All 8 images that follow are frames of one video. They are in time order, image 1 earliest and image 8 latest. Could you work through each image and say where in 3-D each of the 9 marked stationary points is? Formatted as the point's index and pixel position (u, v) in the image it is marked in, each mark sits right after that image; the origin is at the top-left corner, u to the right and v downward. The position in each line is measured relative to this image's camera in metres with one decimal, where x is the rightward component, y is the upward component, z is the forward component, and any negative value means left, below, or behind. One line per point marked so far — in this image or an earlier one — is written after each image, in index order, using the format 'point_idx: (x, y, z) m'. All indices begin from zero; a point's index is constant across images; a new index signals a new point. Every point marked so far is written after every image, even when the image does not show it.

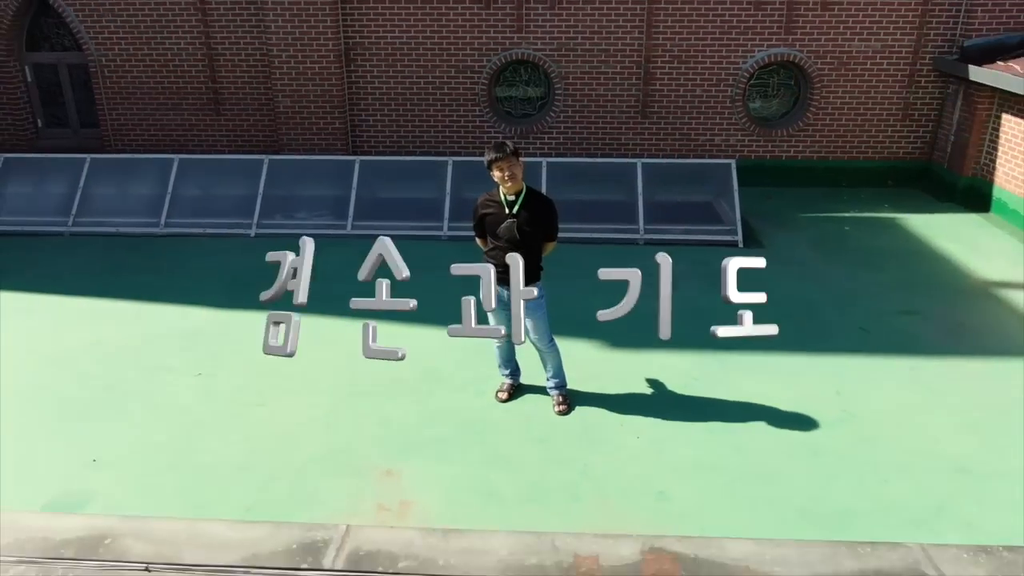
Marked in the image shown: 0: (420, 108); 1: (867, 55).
0: (-1.1, +2.1, +9.2) m
1: (+3.9, +2.6, +8.7) m
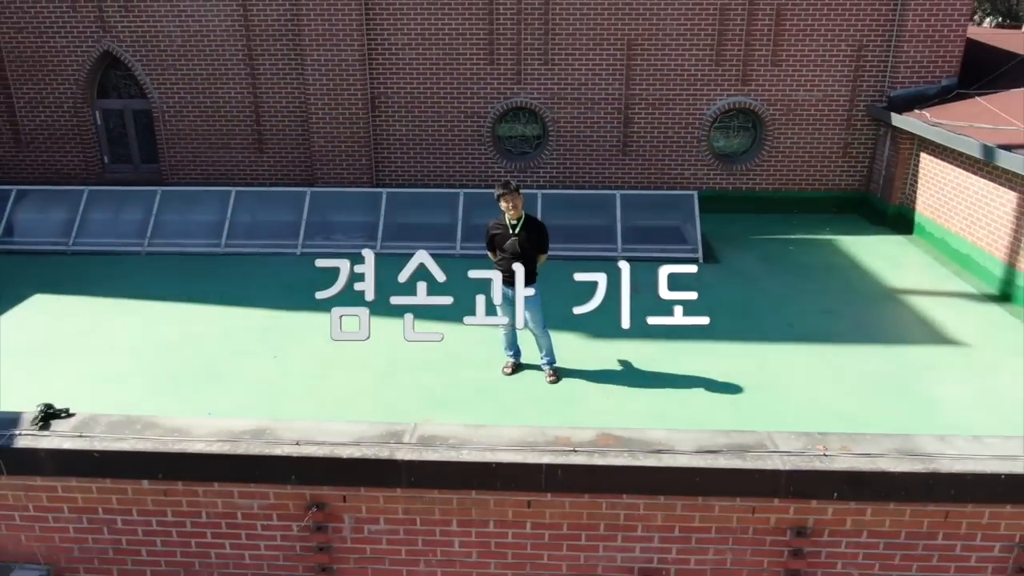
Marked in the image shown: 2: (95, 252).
0: (-1.1, +2.0, +10.8) m
1: (+4.0, +2.5, +10.3) m
2: (-4.9, +0.4, +9.2) m
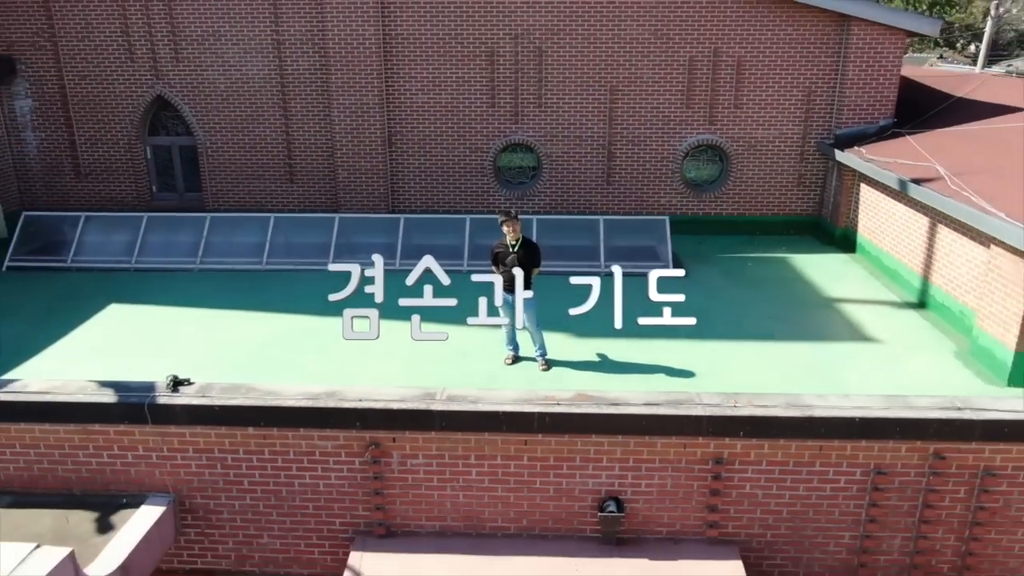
0: (-1.1, +1.8, +12.4) m
1: (+3.9, +2.3, +11.9) m
2: (-4.9, +0.3, +10.8) m
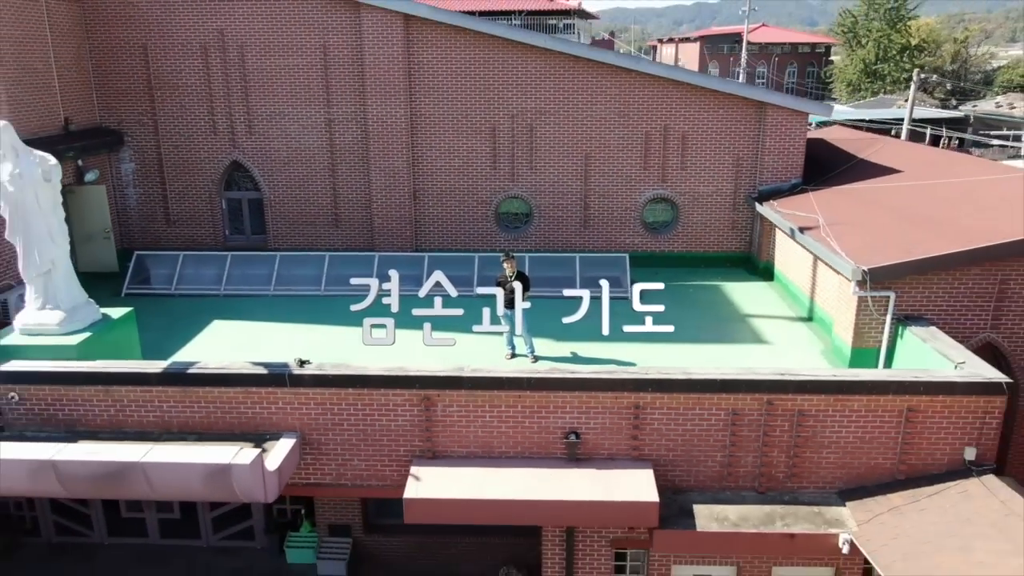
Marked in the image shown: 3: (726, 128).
0: (-1.1, +1.3, +15.9) m
1: (+3.9, +1.9, +15.4) m
2: (-4.9, -0.1, +14.1) m
3: (+4.1, +3.1, +15.0) m
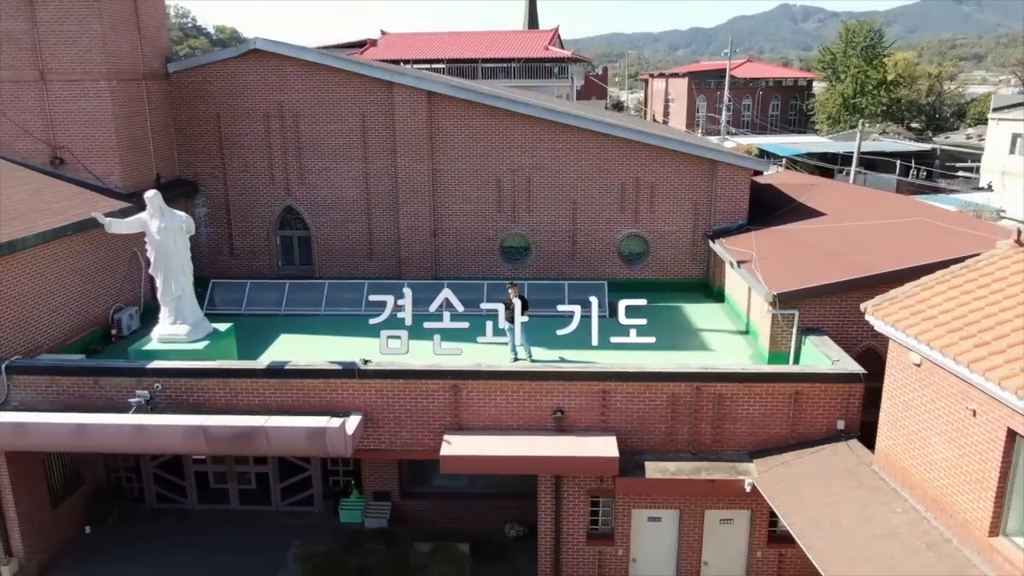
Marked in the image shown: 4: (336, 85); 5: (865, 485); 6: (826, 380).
0: (-1.1, +0.8, +19.5) m
1: (+3.9, +1.4, +19.1) m
2: (-4.9, -0.6, +17.7) m
3: (+4.1, +2.6, +18.7) m
4: (-4.2, +4.8, +18.5) m
5: (+4.9, -2.7, +10.9) m
6: (+4.8, -1.4, +12.0) m
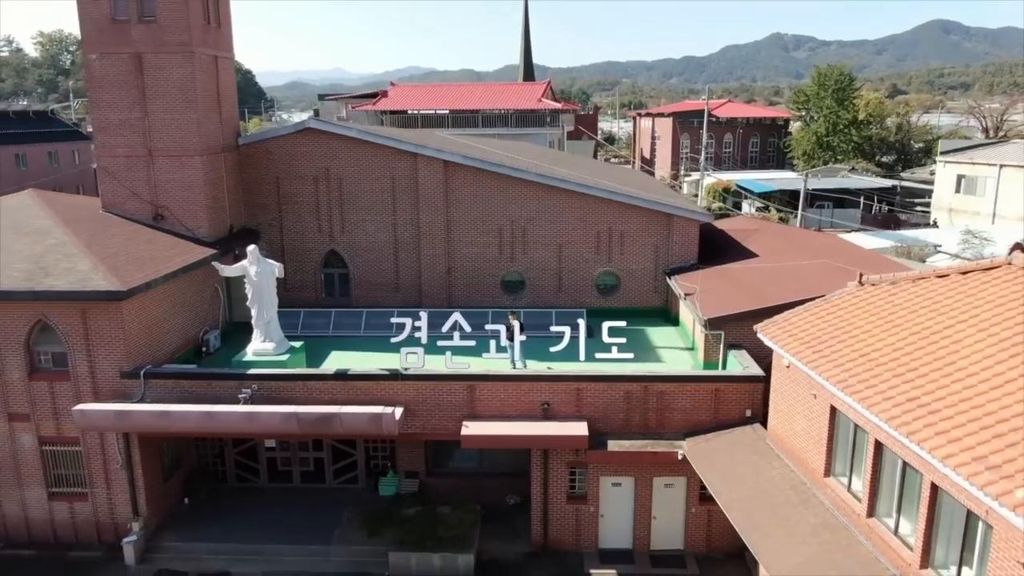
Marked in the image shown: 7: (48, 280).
0: (-1.1, 0.0, +24.3) m
1: (+3.9, +0.6, +24.0) m
2: (-4.9, -1.4, +22.5) m
3: (+4.1, +1.8, +23.6) m
4: (-4.2, +4.0, +23.5) m
5: (+4.9, -3.3, +15.6) m
6: (+4.8, -2.0, +16.8) m
7: (-10.1, +0.2, +17.0) m
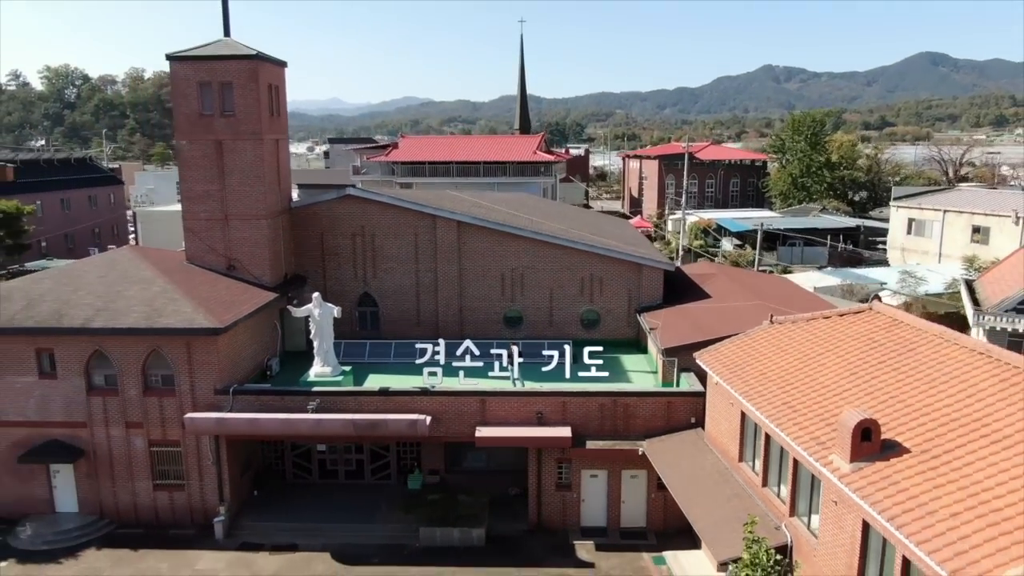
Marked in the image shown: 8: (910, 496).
0: (-1.1, -1.4, +29.8) m
1: (+3.9, -0.7, +29.5) m
2: (-4.9, -2.6, +27.9) m
3: (+4.1, +0.5, +29.2) m
4: (-4.2, +2.7, +29.1) m
5: (+5.0, -4.3, +21.0) m
6: (+4.9, -3.0, +22.2) m
7: (-10.0, -0.9, +22.5) m
8: (+6.3, -3.3, +12.4) m
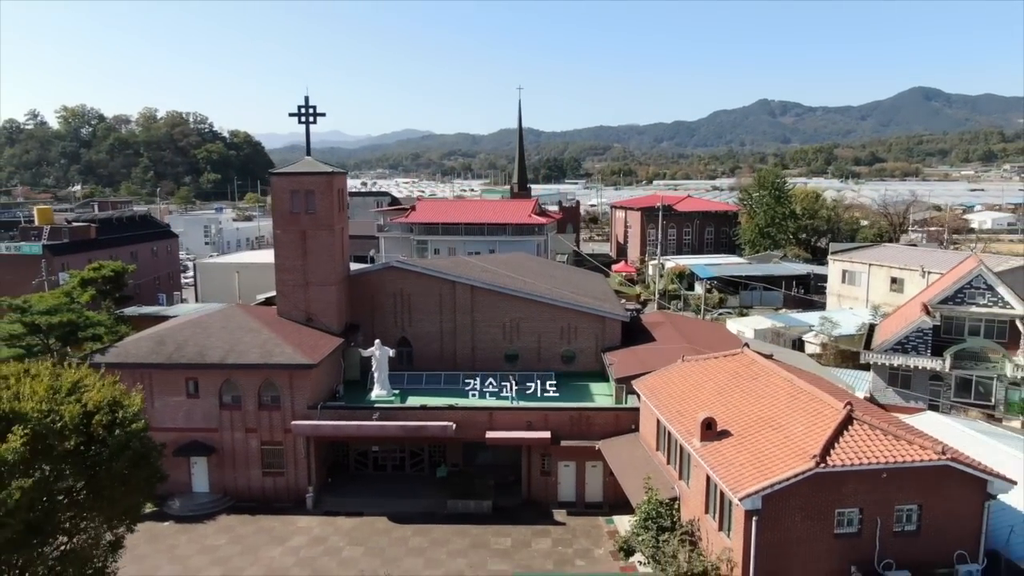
0: (-1.2, -3.7, +40.5) m
1: (+3.8, -3.1, +40.2) m
2: (-4.9, -4.9, +38.5) m
3: (+4.0, -1.9, +39.9) m
4: (-4.3, +0.4, +39.9) m
5: (+4.9, -6.3, +31.6) m
6: (+4.8, -5.1, +32.8) m
7: (-10.1, -2.9, +33.1) m
8: (+6.2, -5.0, +23.1) m
